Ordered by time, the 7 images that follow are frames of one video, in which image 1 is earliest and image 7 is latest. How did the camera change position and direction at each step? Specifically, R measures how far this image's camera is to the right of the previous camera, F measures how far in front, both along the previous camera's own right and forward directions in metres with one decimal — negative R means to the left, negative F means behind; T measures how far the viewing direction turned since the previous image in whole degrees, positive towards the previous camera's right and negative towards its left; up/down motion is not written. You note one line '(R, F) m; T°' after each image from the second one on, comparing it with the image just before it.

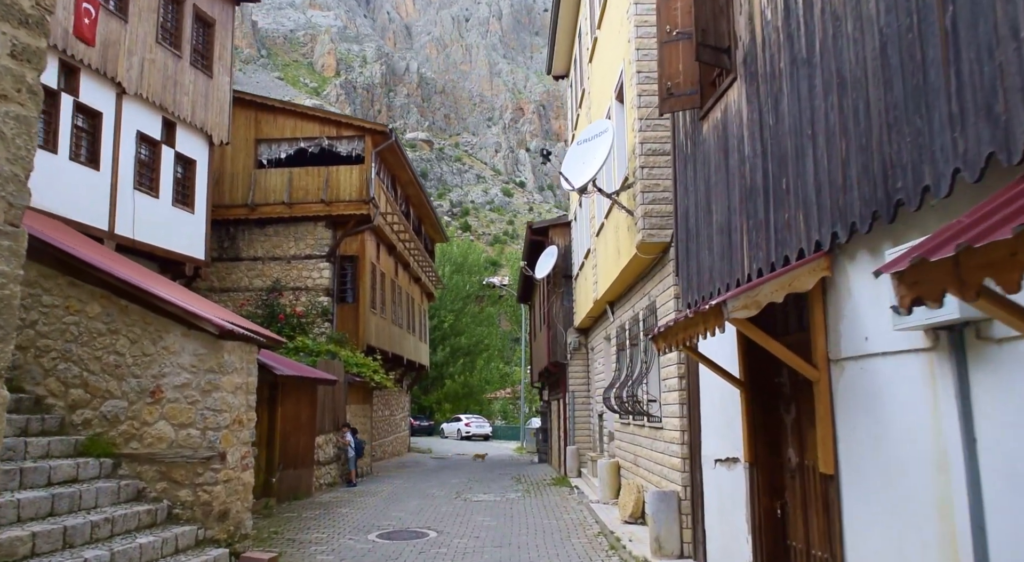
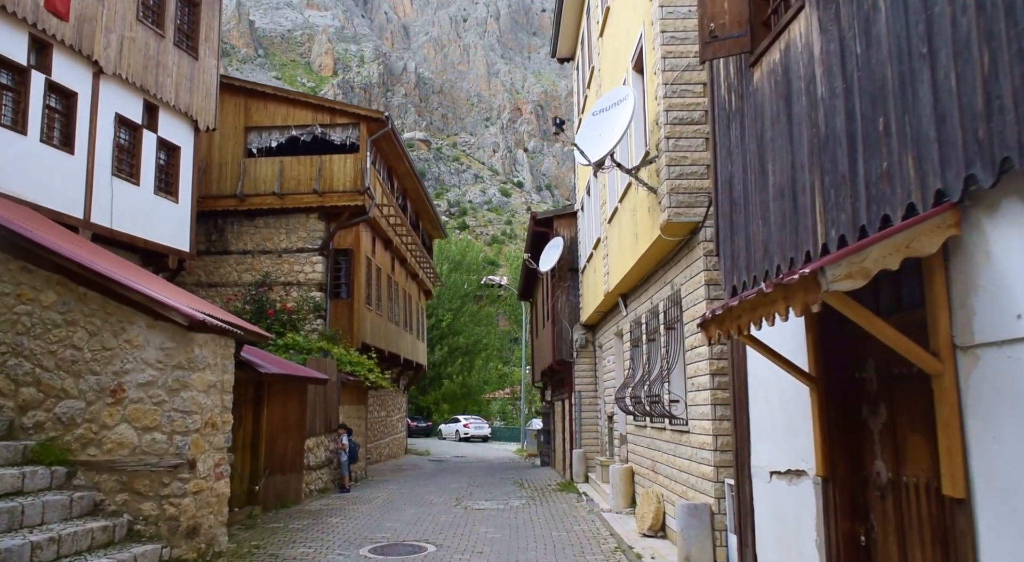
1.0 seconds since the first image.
(-0.1, +1.0) m; 0°
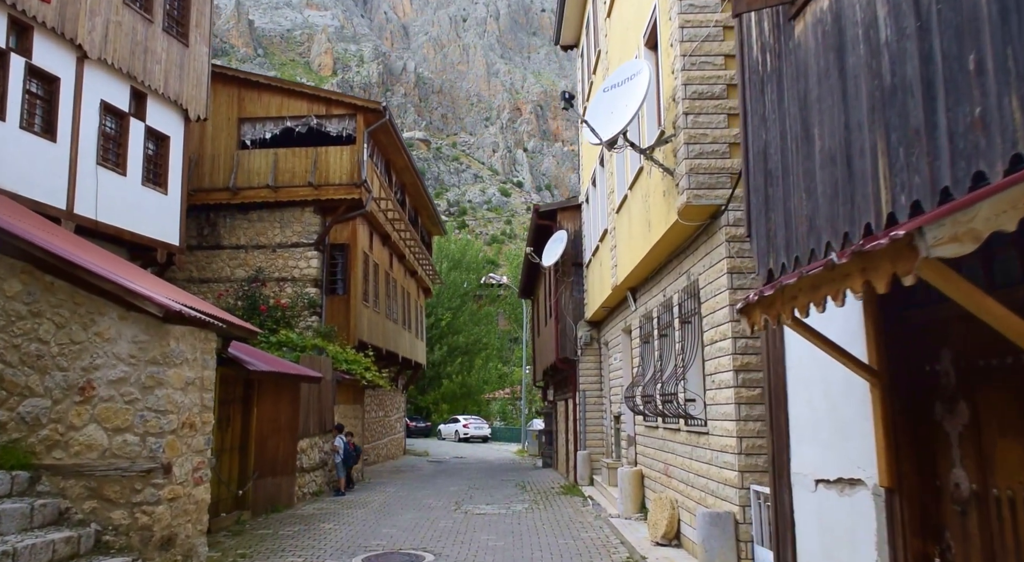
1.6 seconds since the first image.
(0.0, +0.7) m; 0°
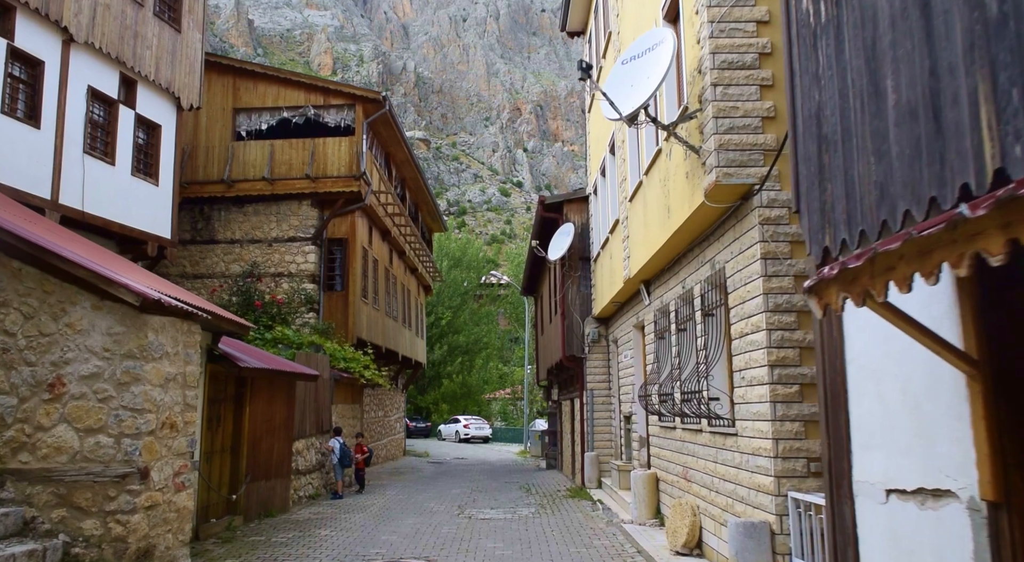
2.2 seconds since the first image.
(-0.1, +0.6) m; 0°
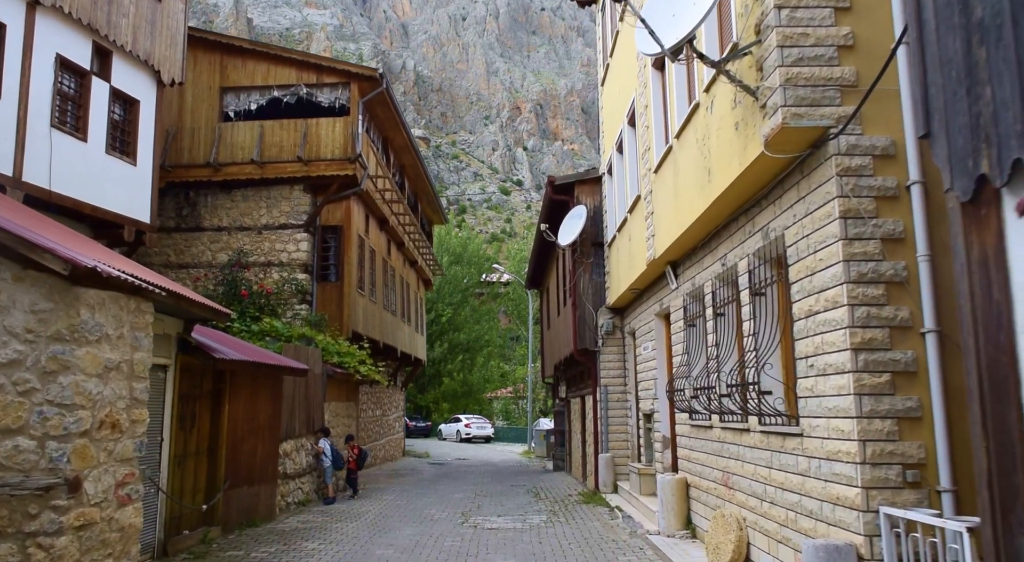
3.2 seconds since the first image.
(-0.1, +1.3) m; 0°
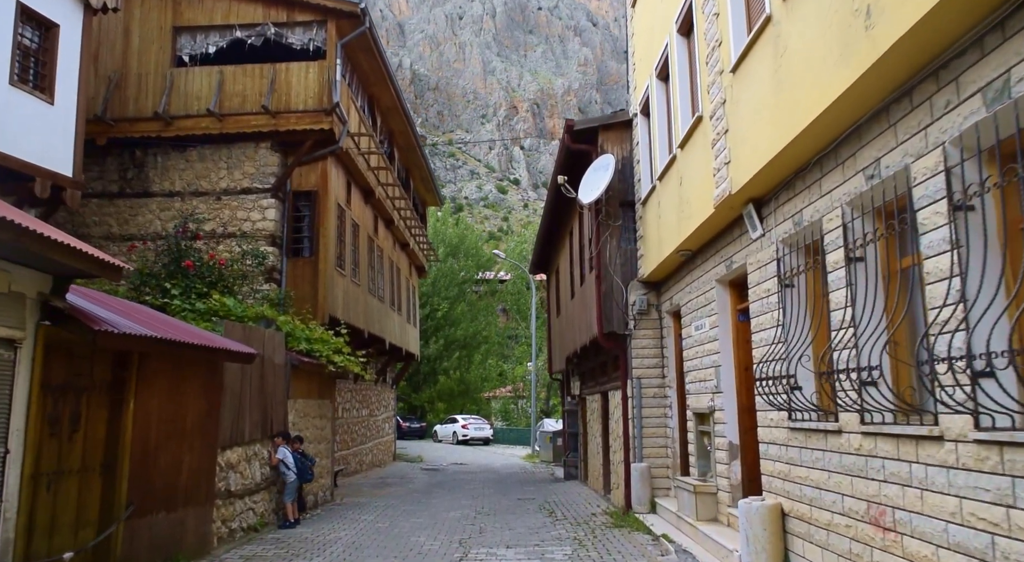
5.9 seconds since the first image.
(-0.2, +3.0) m; 0°
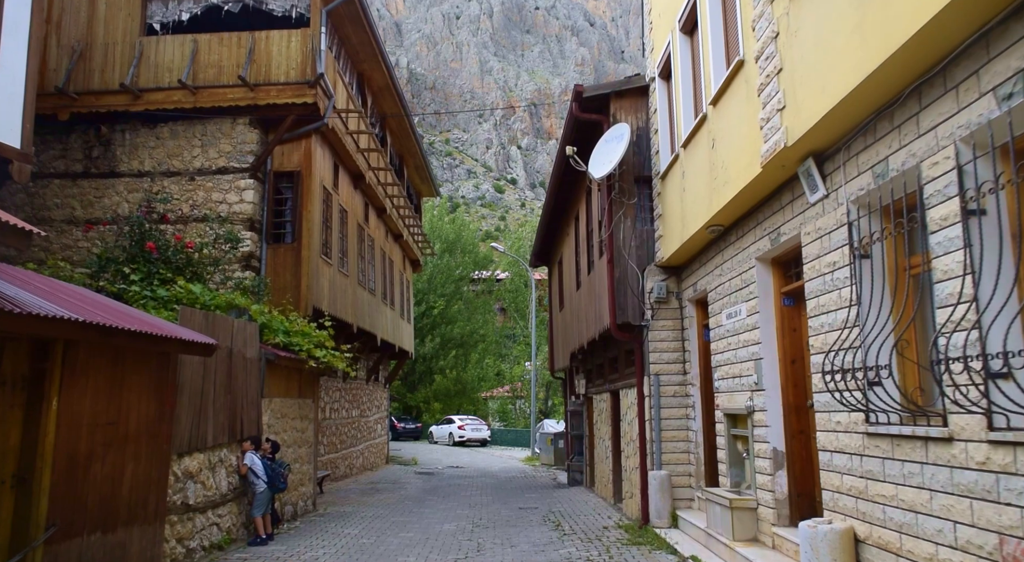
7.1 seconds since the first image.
(-0.1, +1.3) m; 0°
